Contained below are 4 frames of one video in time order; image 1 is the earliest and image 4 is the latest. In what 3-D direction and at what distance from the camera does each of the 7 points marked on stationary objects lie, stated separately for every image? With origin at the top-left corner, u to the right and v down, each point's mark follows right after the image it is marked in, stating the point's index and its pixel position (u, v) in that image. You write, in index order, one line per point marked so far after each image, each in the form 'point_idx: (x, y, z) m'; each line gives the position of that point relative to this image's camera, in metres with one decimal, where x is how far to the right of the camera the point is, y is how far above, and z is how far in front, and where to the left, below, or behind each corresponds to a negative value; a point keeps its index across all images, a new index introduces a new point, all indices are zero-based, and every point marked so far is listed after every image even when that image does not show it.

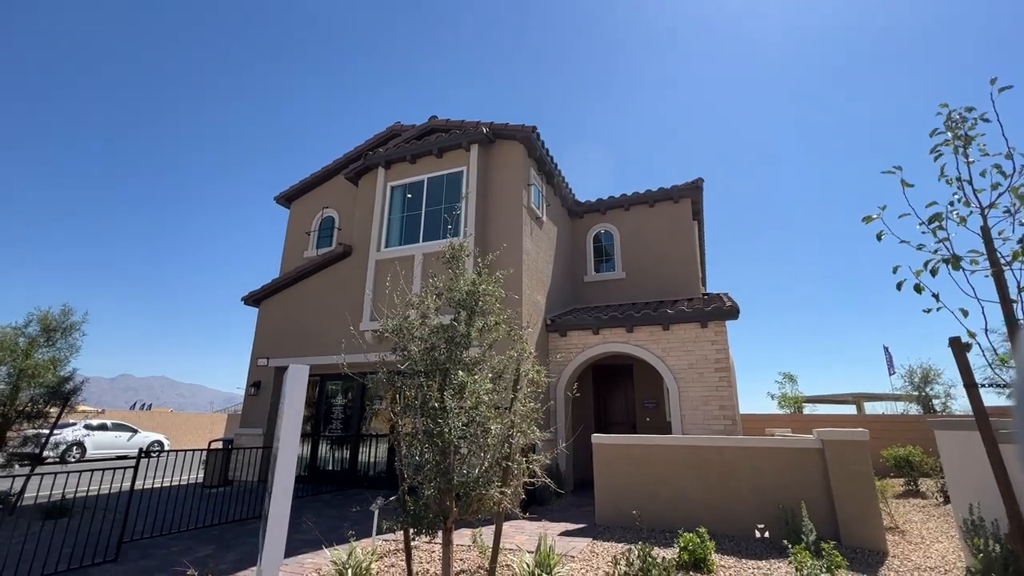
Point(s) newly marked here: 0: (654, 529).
0: (+2.1, -3.5, +6.7) m
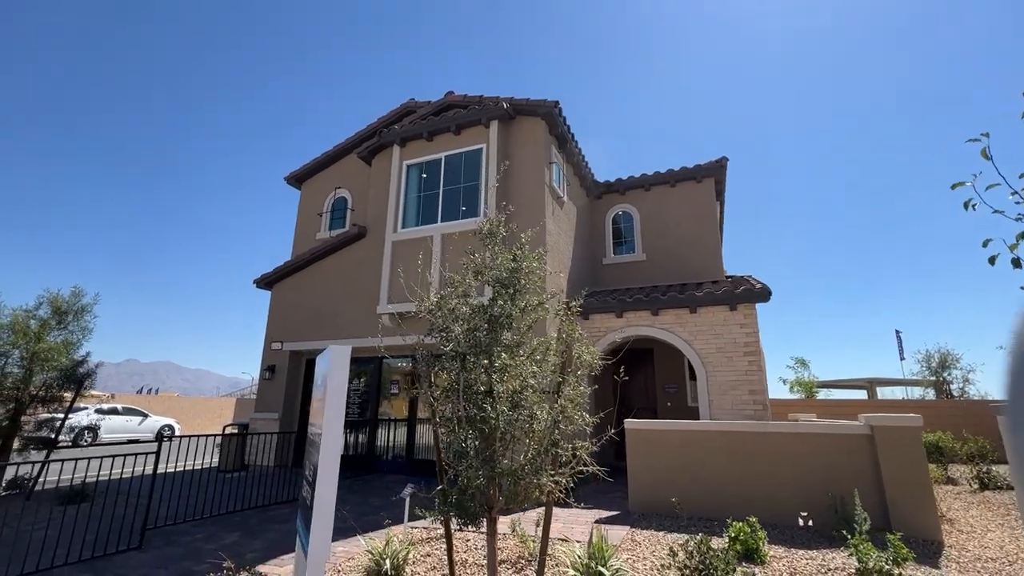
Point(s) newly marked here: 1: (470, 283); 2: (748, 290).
0: (+2.6, -3.2, +6.5) m
1: (-0.4, +0.1, +4.9) m
2: (+4.9, -0.1, +9.5) m
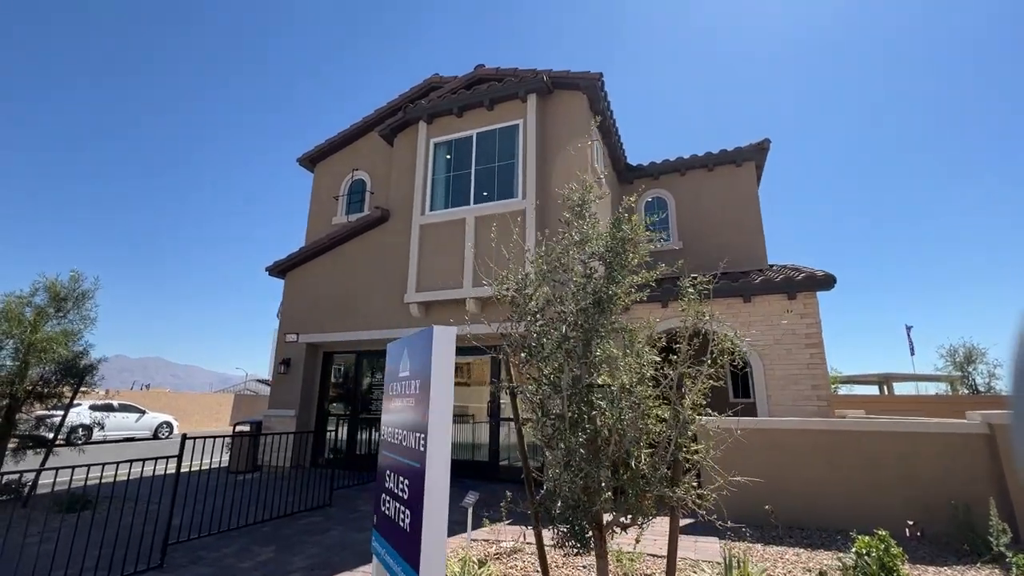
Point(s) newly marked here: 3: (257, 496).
0: (+3.5, -3.0, +5.8) m
1: (+0.5, +0.3, +4.1) m
2: (+5.7, +0.2, +8.8) m
3: (-4.4, -3.6, +8.0) m
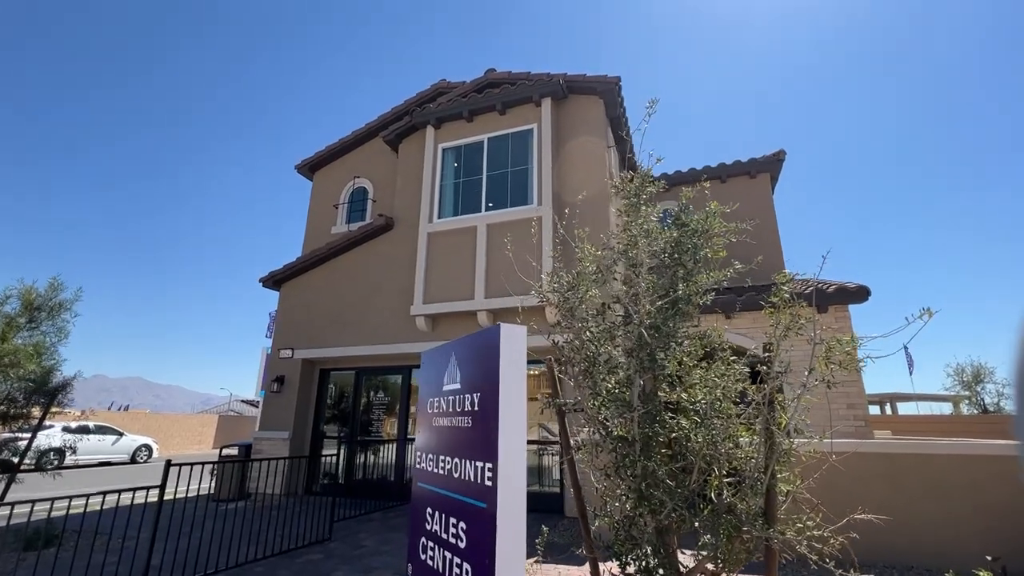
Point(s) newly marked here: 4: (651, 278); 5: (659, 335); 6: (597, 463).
0: (+3.8, -3.1, +5.2) m
1: (+0.9, +0.3, +3.6) m
2: (+6.0, 0.0, +8.4) m
3: (-4.1, -3.7, +7.1) m
4: (+1.0, +0.1, +3.4) m
5: (+1.0, -0.3, +3.2) m
6: (+0.6, -1.3, +3.3) m
